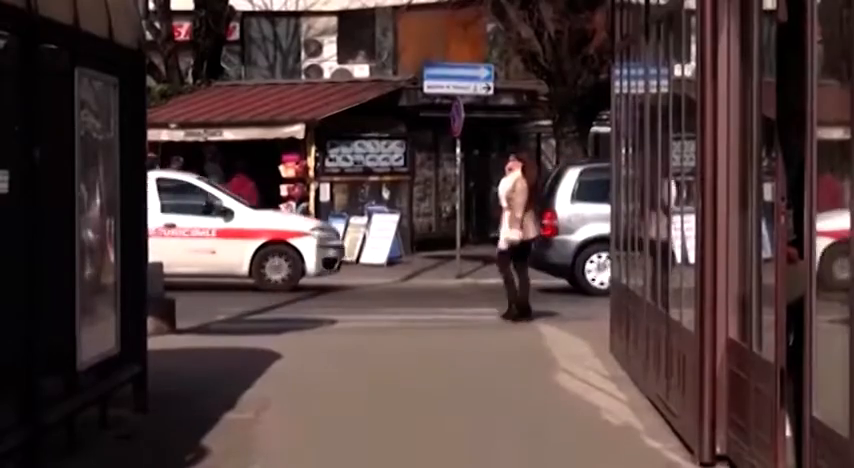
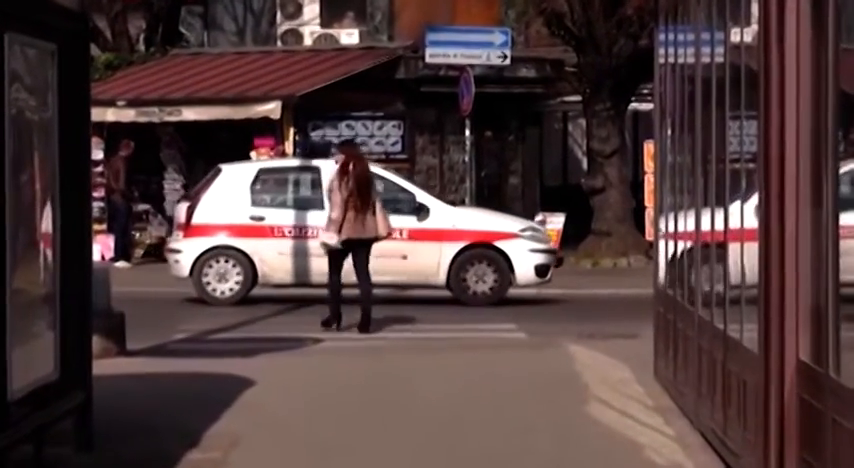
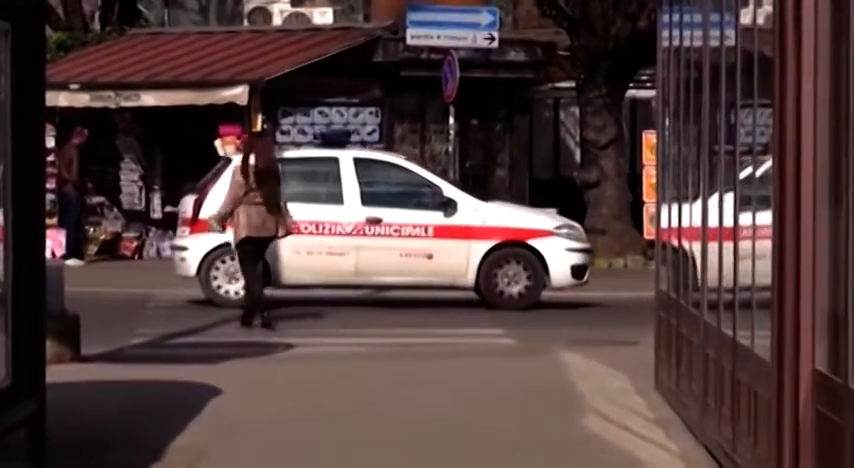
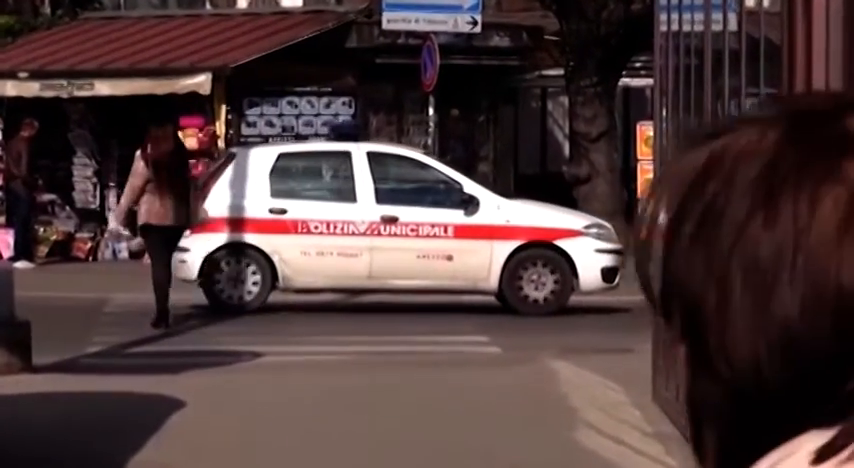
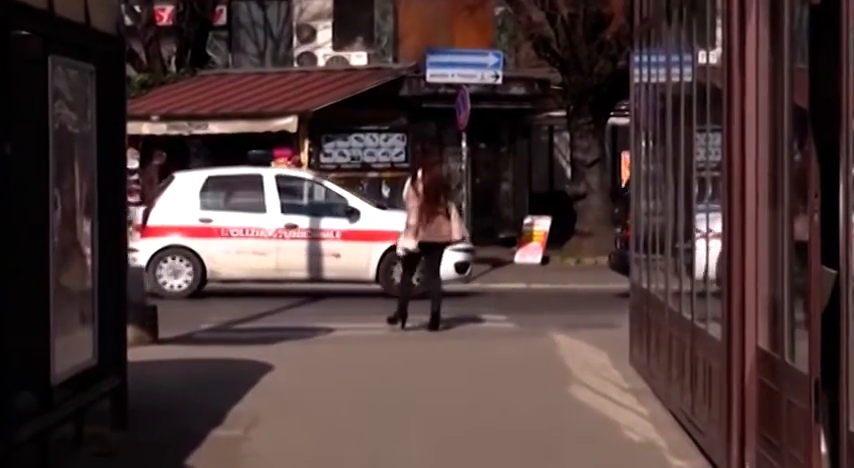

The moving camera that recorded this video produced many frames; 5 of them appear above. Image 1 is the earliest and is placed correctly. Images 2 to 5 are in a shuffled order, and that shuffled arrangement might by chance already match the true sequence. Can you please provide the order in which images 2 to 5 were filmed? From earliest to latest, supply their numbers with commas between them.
5, 2, 3, 4
